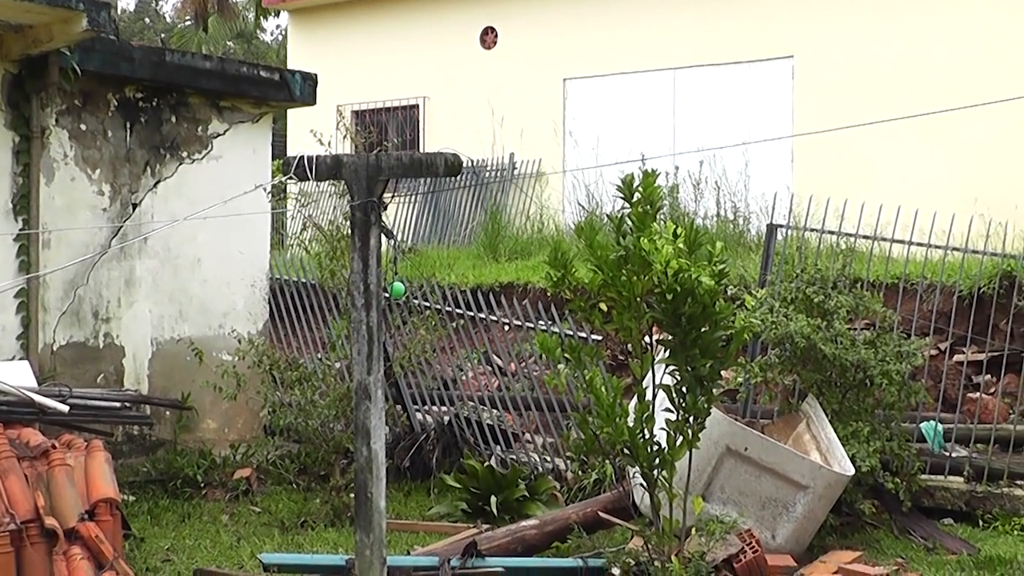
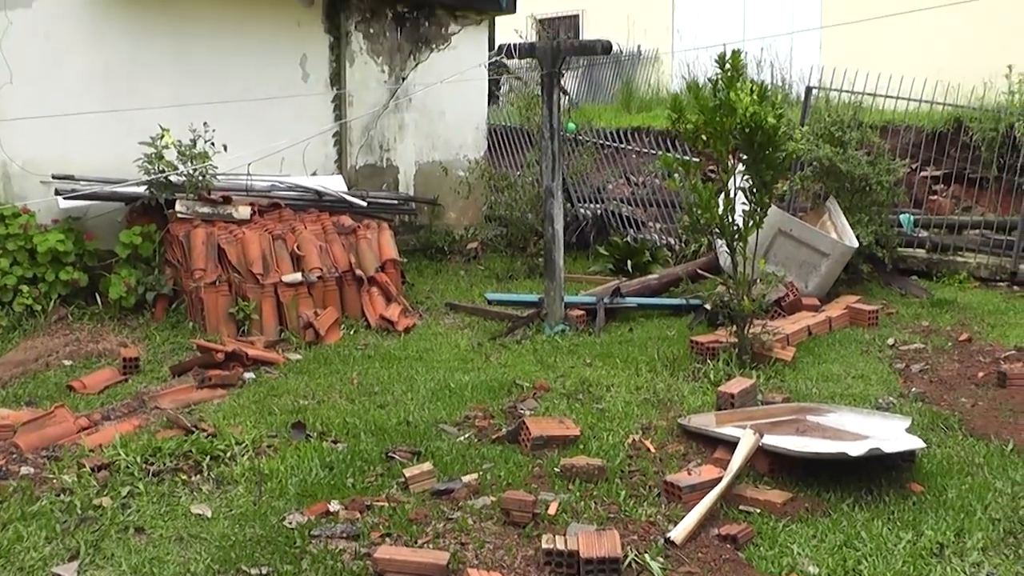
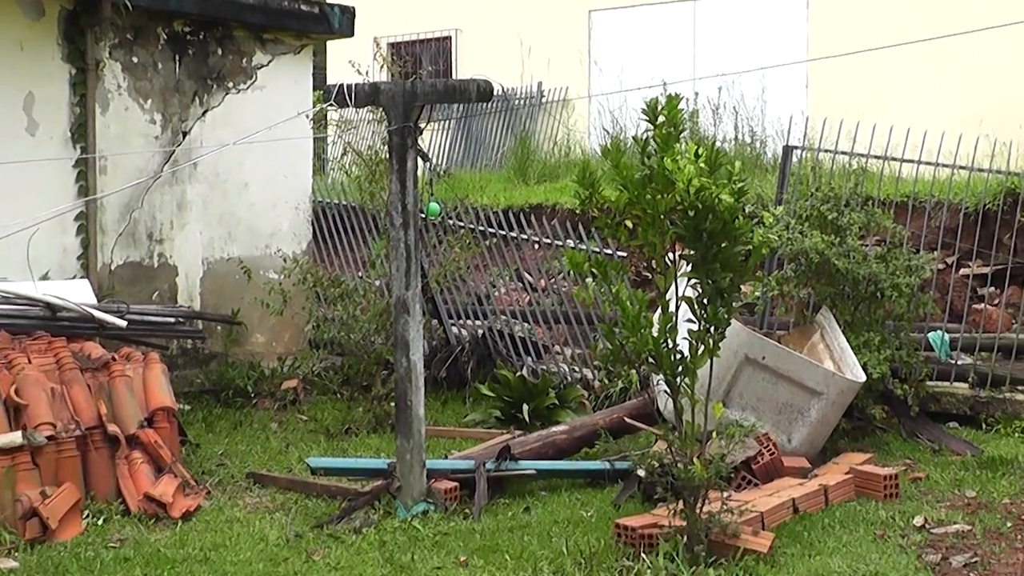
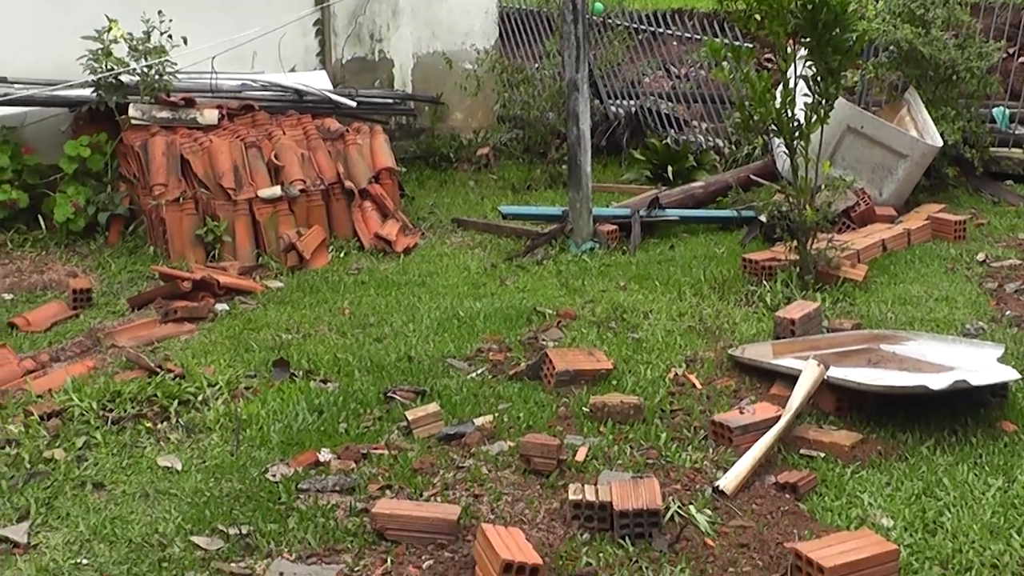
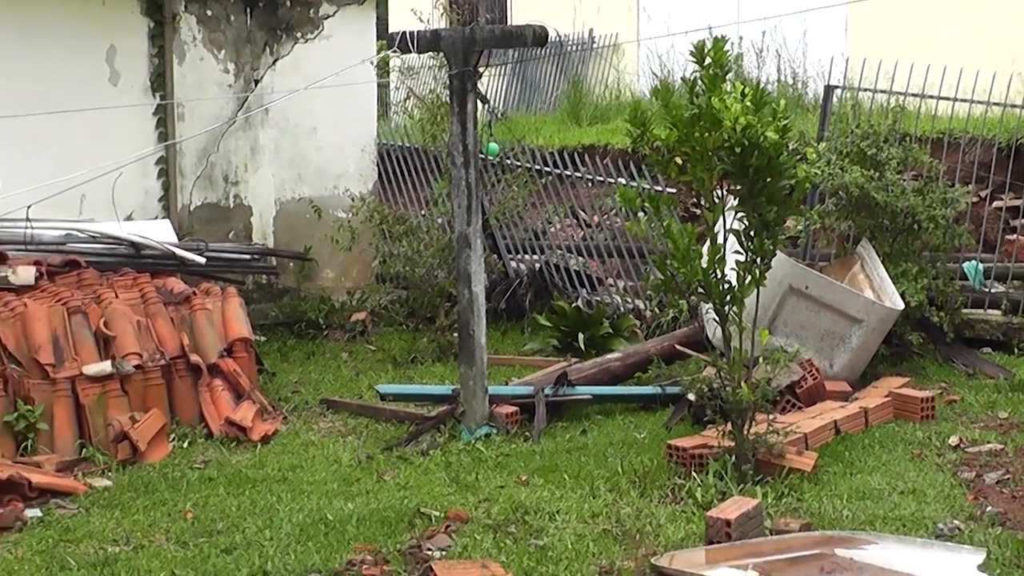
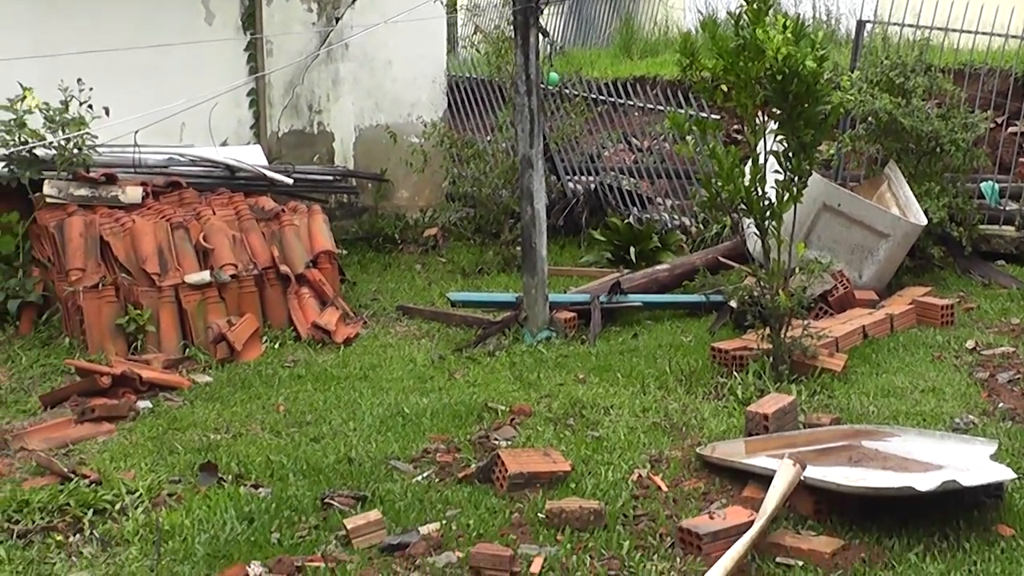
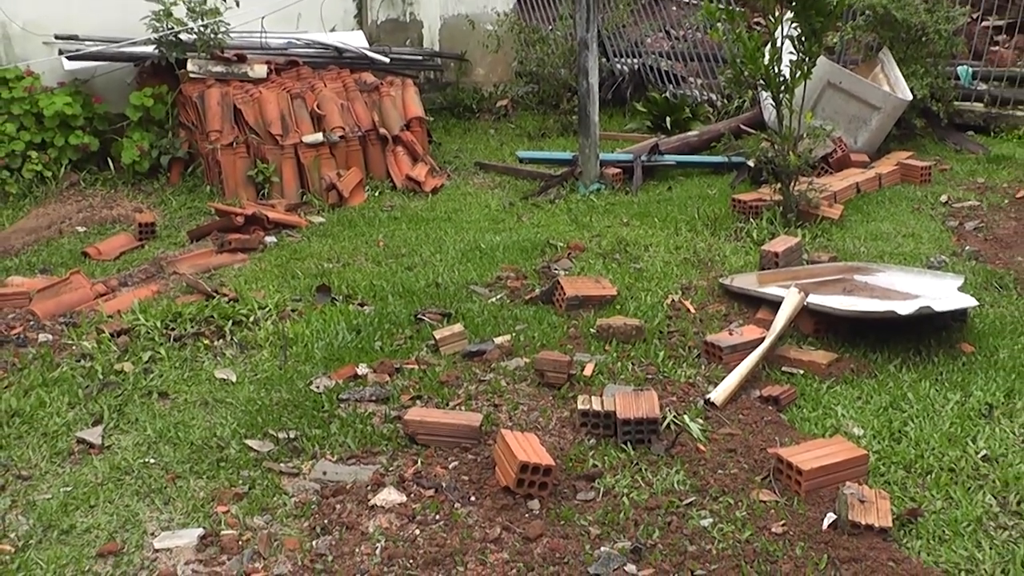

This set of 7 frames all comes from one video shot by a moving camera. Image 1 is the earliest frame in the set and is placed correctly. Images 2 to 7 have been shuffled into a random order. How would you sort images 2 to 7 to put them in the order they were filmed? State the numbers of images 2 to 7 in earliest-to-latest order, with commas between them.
3, 5, 6, 4, 7, 2
